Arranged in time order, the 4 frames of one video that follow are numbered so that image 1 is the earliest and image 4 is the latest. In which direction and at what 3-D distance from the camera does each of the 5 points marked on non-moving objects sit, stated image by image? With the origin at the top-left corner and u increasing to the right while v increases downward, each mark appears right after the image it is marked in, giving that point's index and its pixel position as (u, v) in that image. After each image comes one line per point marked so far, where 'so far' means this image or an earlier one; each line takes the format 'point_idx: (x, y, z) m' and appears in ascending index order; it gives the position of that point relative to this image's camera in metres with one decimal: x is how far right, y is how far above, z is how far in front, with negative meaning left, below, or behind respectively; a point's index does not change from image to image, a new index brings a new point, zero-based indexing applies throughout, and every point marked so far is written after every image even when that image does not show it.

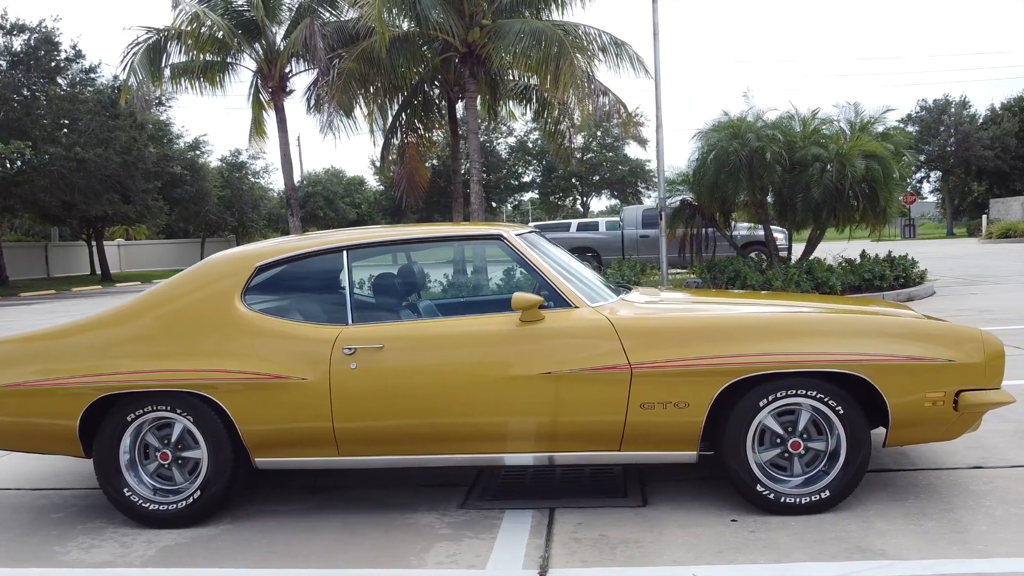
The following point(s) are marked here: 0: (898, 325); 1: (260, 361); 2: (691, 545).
0: (+1.9, -0.2, +4.1) m
1: (-1.3, -0.4, +4.2) m
2: (+0.8, -1.2, +3.7) m
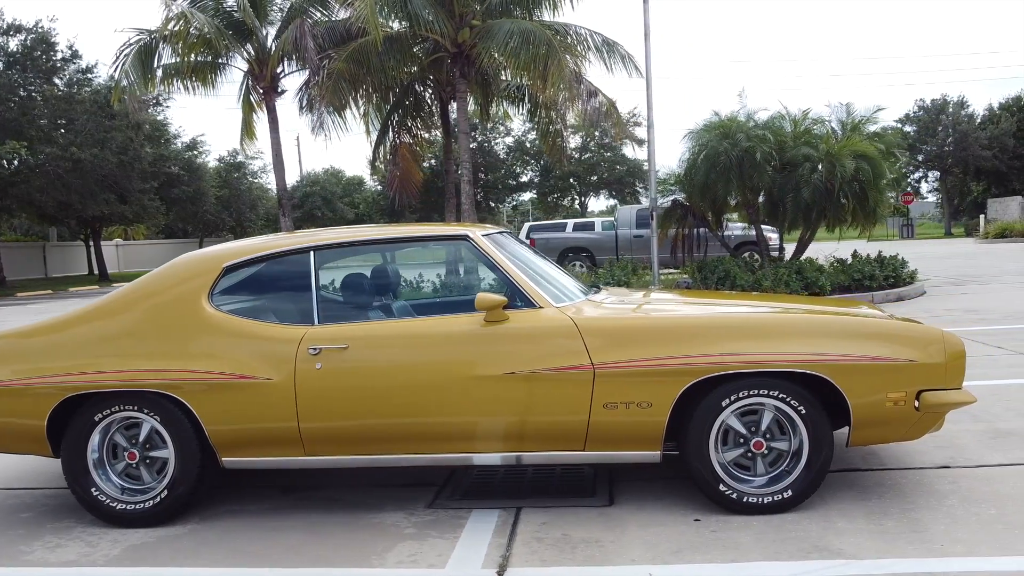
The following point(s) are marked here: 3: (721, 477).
0: (+1.7, -0.2, +4.1) m
1: (-1.5, -0.4, +4.2) m
2: (+0.6, -1.2, +3.8) m
3: (+1.0, -0.9, +4.0) m
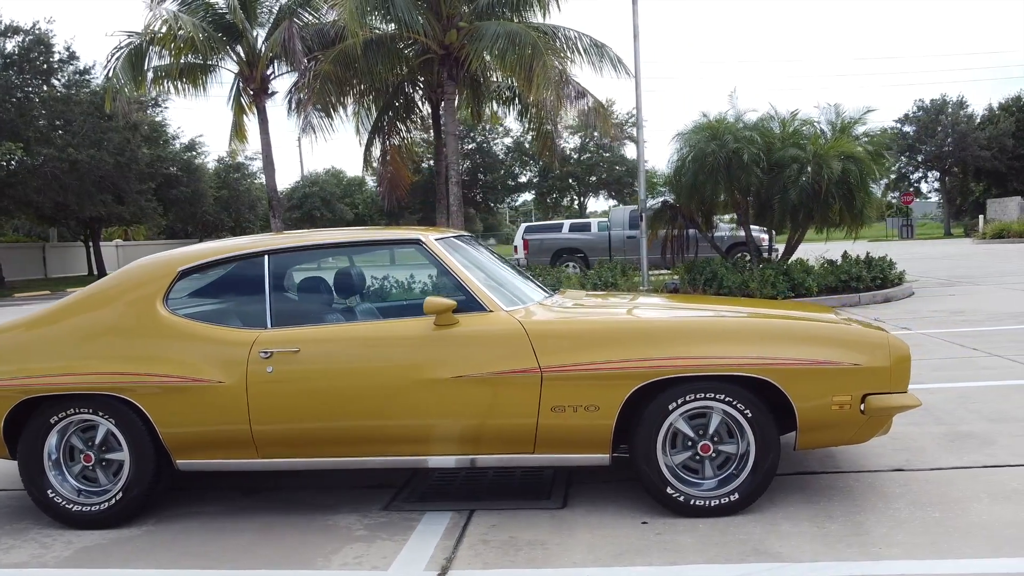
0: (+1.5, -0.2, +4.1) m
1: (-1.7, -0.4, +4.3) m
2: (+0.4, -1.2, +3.8) m
3: (+0.8, -1.0, +4.1) m
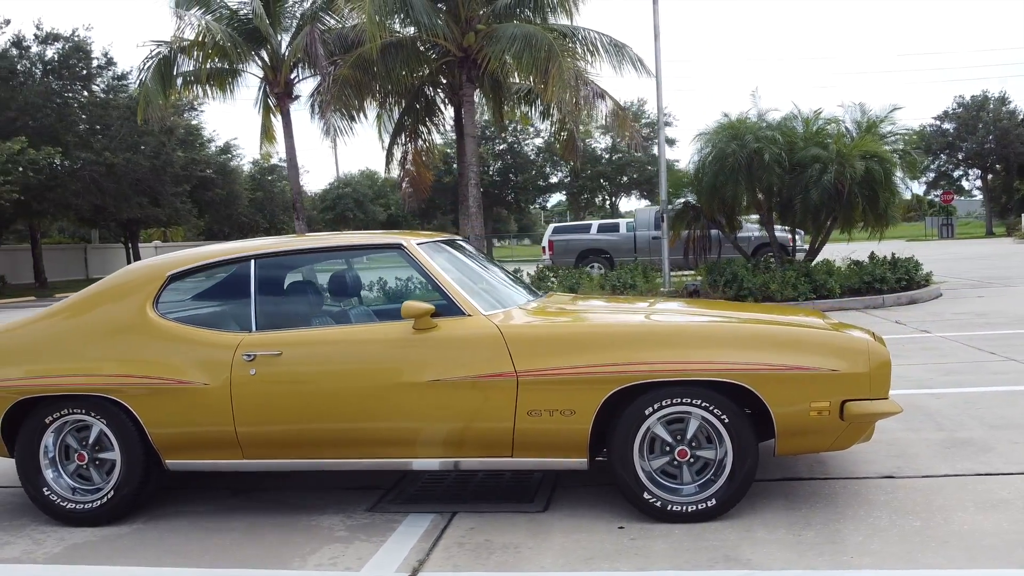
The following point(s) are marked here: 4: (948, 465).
0: (+1.4, -0.2, +4.1) m
1: (-1.8, -0.4, +4.4) m
2: (+0.3, -1.2, +3.8) m
3: (+0.7, -1.0, +4.1) m
4: (+2.5, -1.0, +4.7) m
